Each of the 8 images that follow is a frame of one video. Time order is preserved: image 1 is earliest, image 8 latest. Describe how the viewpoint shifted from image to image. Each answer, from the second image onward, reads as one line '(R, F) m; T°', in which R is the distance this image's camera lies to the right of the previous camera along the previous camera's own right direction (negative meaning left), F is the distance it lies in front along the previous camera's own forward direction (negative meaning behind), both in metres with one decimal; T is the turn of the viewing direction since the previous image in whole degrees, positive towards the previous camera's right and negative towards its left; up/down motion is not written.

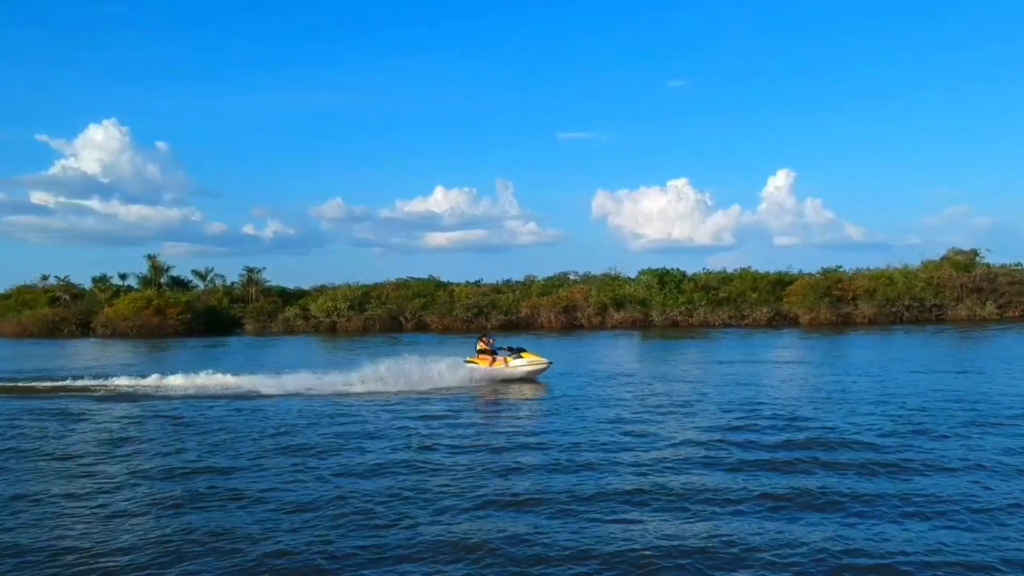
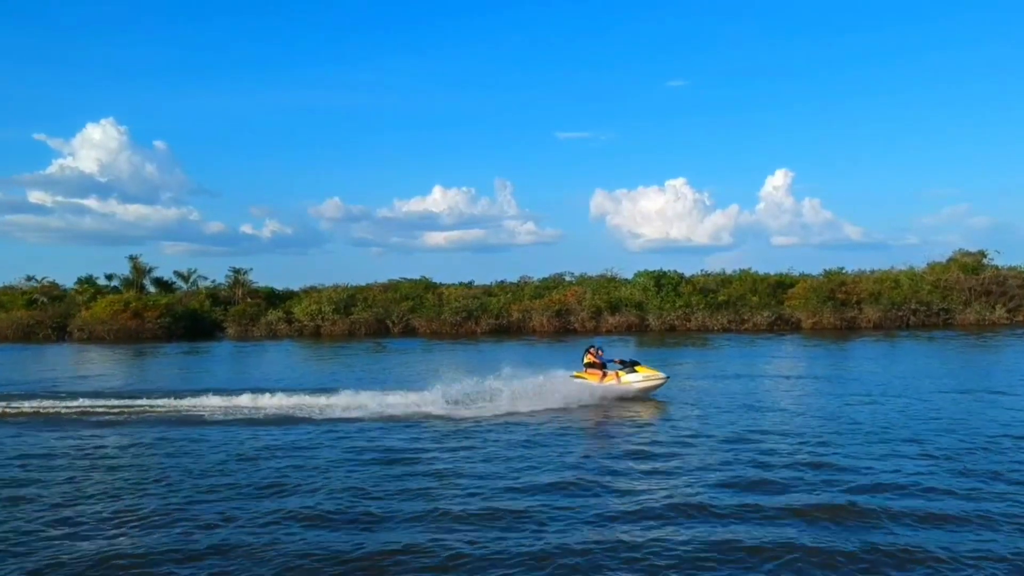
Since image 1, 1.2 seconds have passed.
(+0.5, +2.4) m; 0°
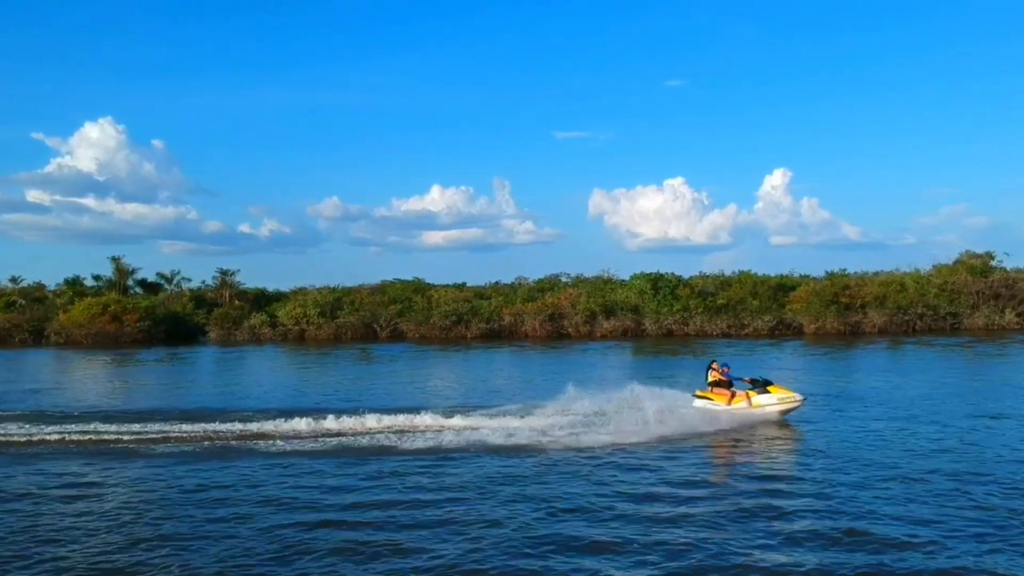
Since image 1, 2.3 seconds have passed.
(+0.4, +2.2) m; 0°
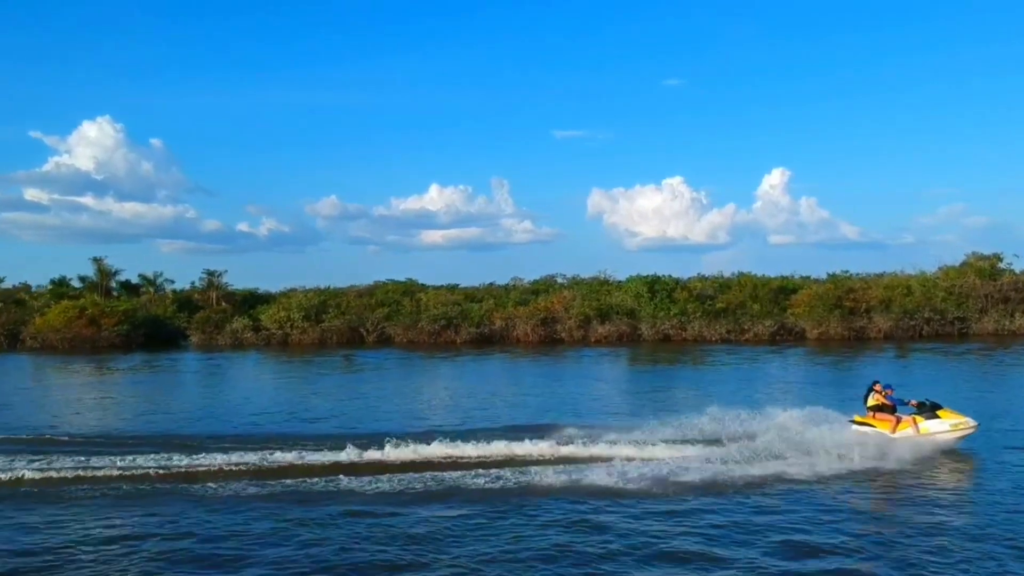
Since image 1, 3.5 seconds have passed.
(+0.5, +2.1) m; 0°
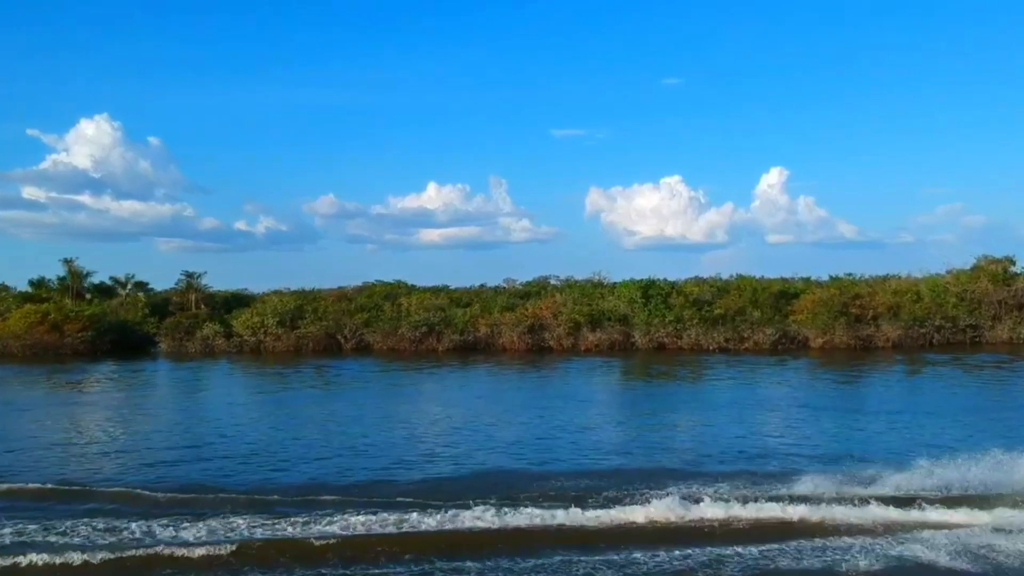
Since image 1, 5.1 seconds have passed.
(+0.7, +3.2) m; 0°
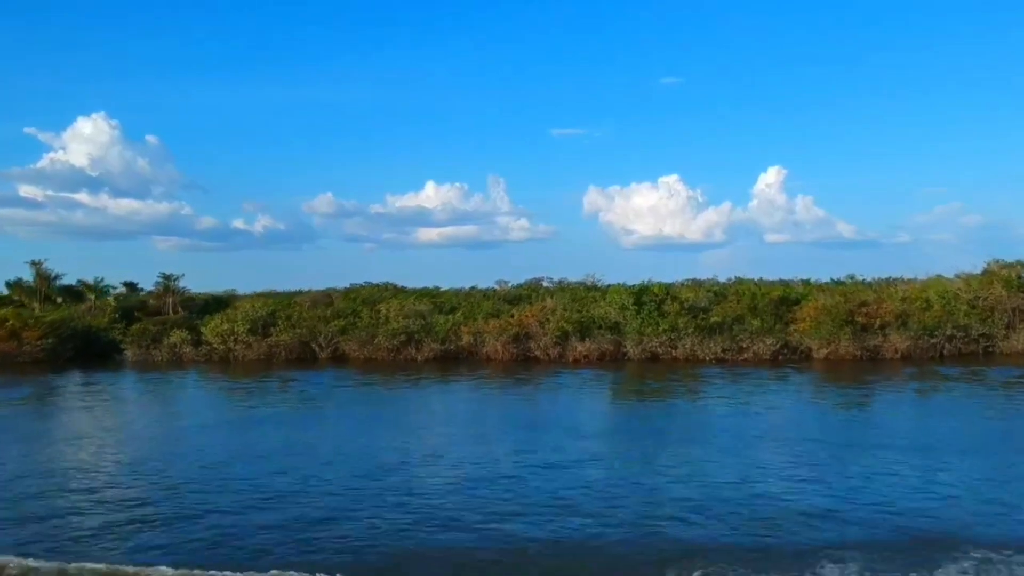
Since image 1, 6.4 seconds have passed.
(+0.8, +3.1) m; 0°
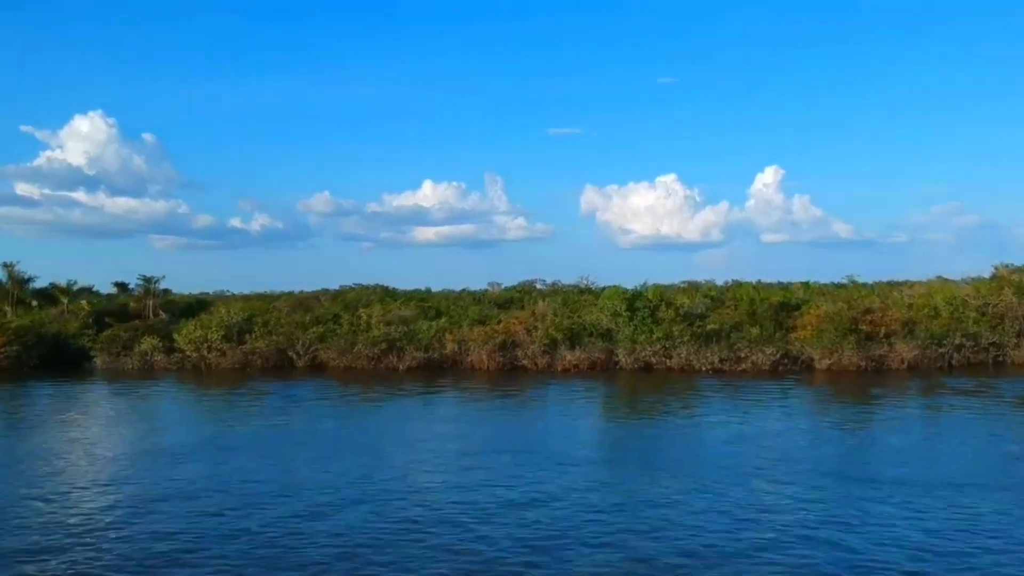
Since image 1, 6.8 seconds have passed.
(+0.6, +2.4) m; 0°
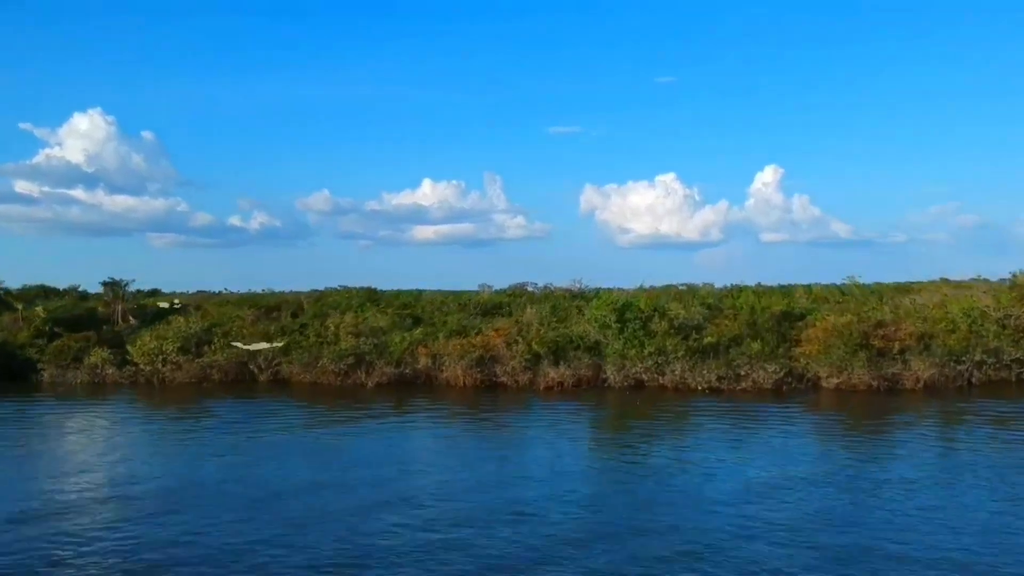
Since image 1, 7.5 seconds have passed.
(+1.0, +3.9) m; 0°
